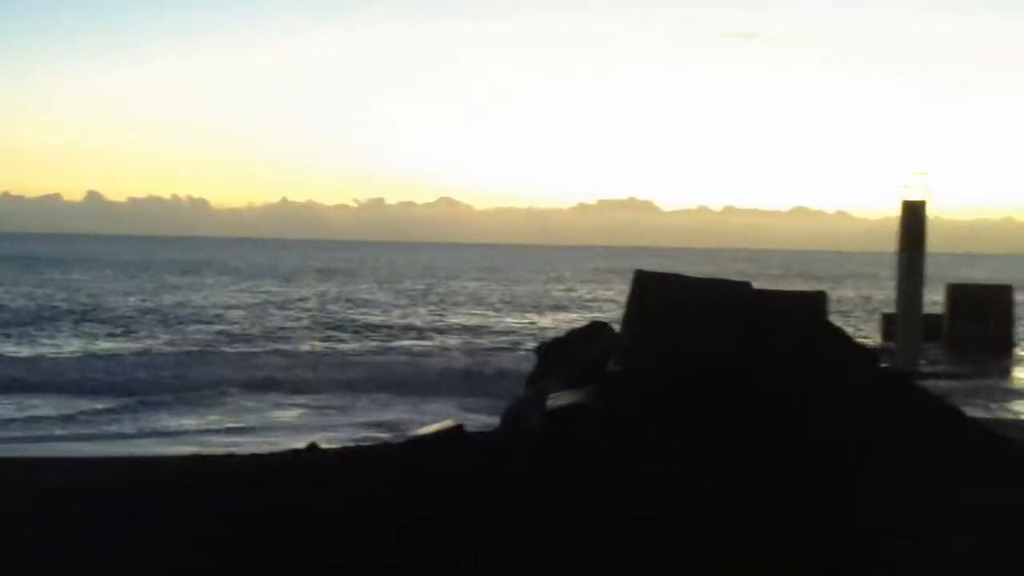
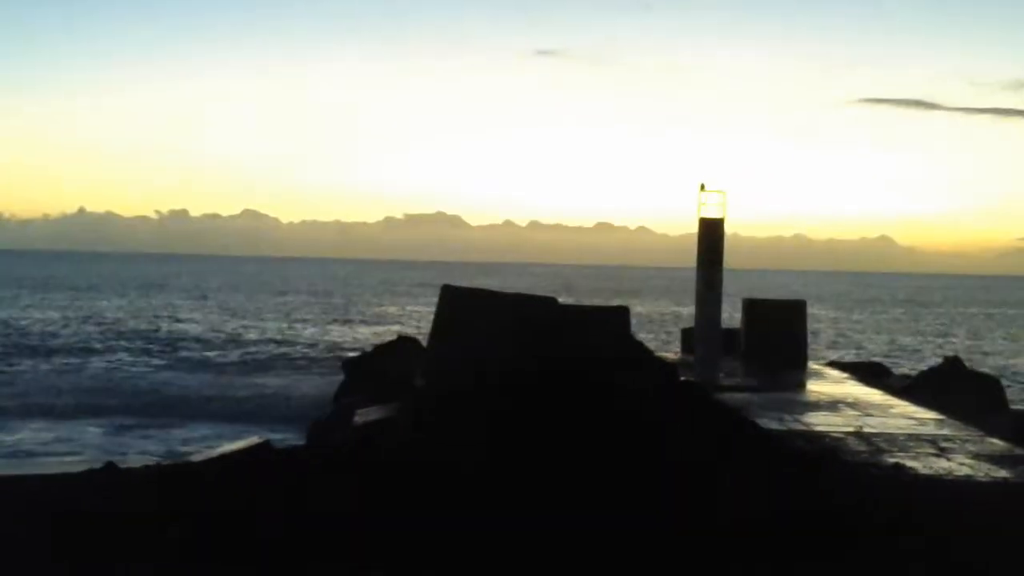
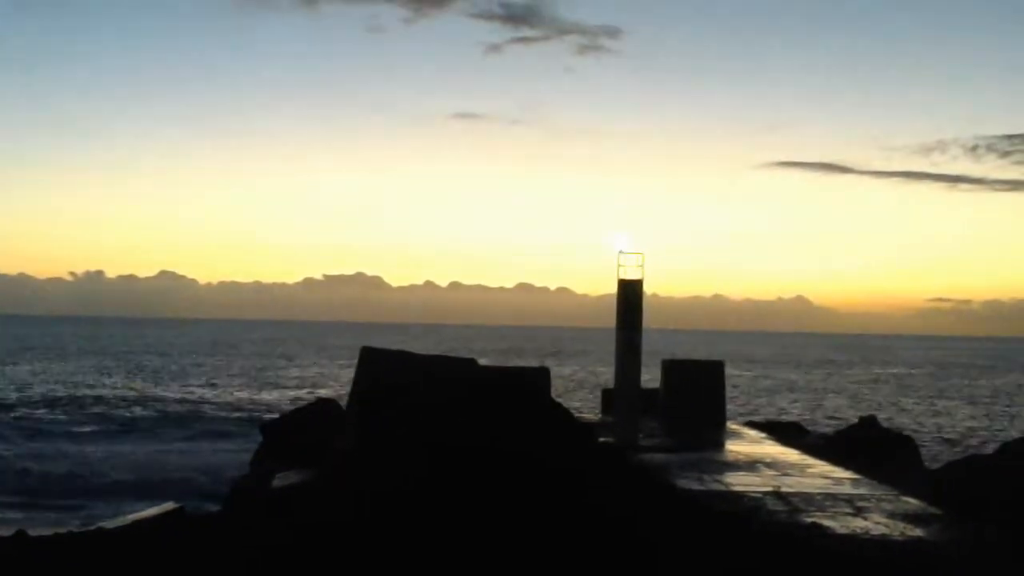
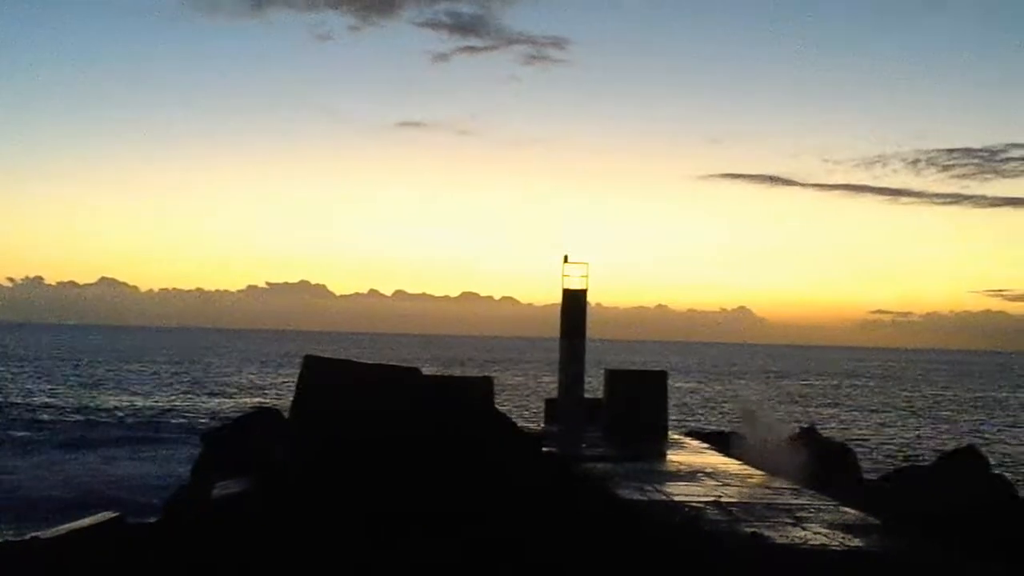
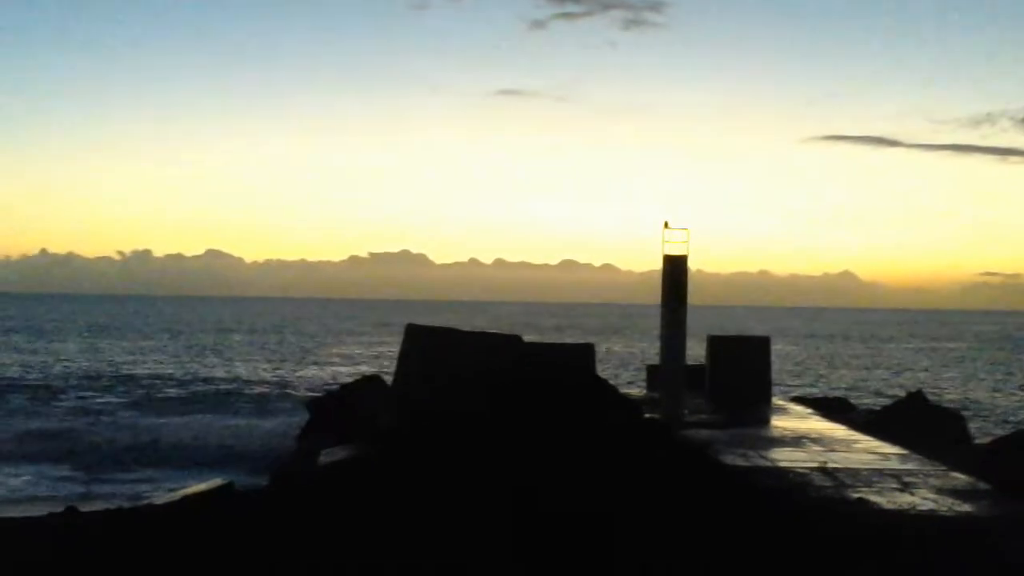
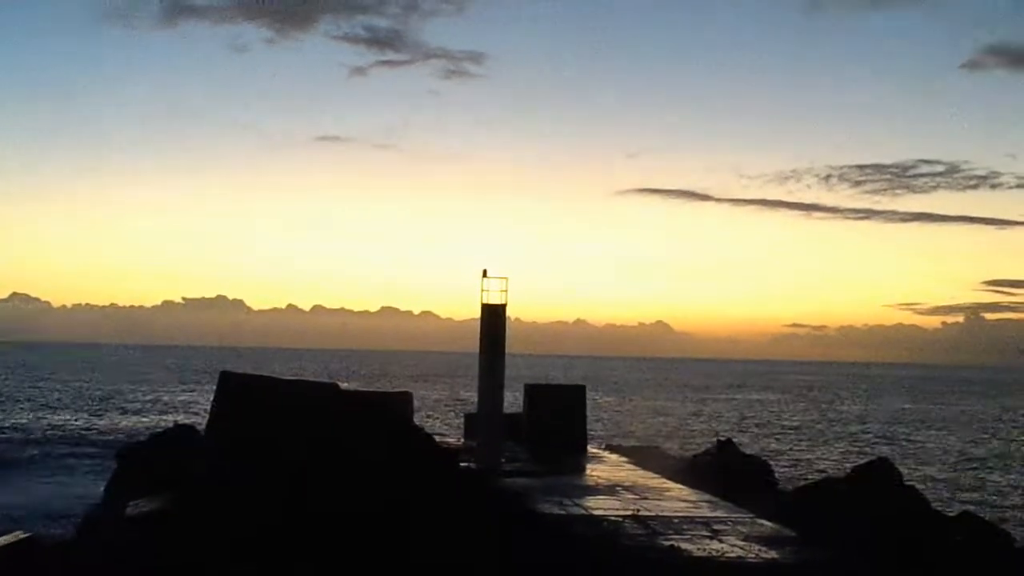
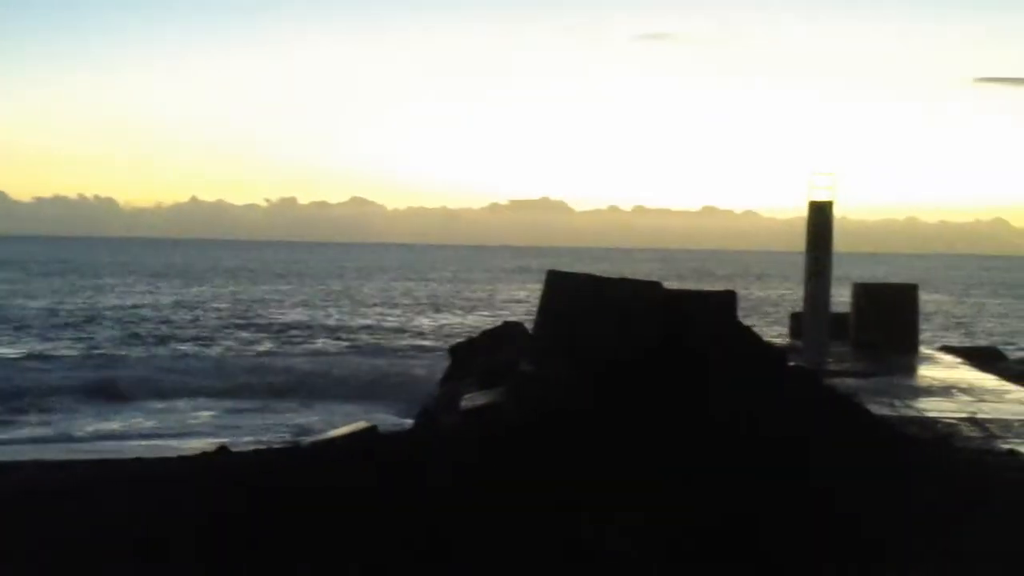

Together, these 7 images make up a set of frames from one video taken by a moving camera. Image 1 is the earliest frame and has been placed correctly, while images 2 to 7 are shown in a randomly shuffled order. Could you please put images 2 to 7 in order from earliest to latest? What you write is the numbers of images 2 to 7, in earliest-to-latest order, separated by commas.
7, 2, 5, 3, 4, 6
